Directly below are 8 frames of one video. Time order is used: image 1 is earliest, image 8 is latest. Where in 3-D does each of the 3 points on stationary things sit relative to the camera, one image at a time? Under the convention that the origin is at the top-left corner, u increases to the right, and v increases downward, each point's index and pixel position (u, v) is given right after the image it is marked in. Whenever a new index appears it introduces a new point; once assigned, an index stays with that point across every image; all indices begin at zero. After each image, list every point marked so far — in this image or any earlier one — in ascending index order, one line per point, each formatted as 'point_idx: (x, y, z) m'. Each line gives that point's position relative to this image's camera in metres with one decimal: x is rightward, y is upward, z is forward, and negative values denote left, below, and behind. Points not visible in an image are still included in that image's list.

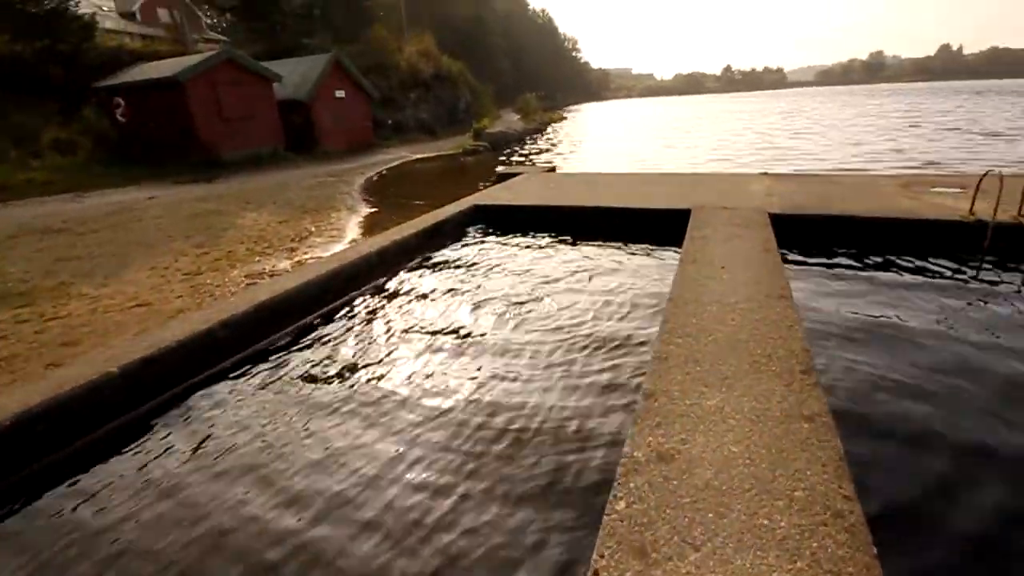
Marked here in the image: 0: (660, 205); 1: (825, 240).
0: (+2.7, +1.5, +9.0) m
1: (+5.1, +0.8, +8.0) m
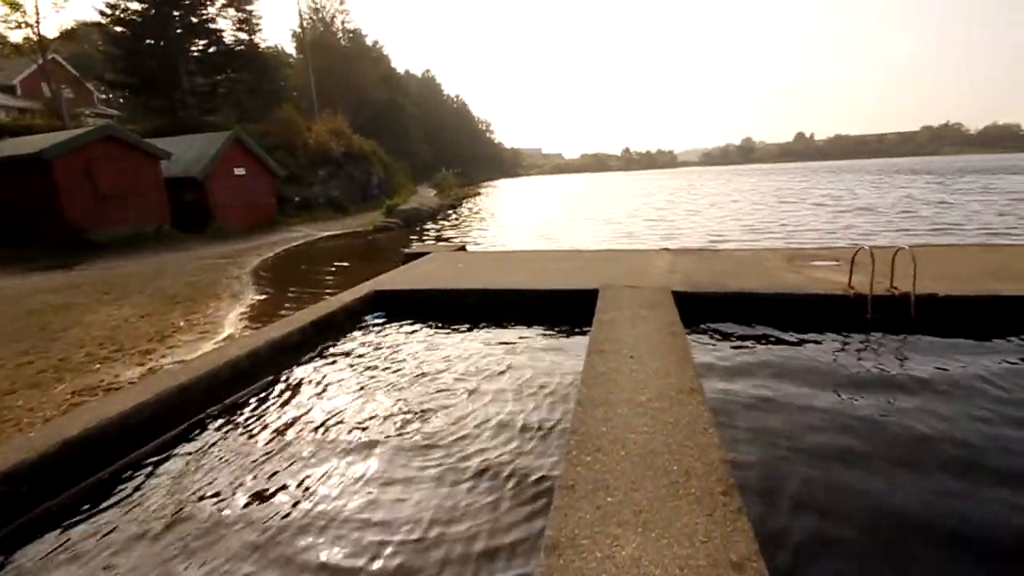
0: (+1.0, 0.0, +8.8) m
1: (+3.5, -0.5, +8.1) m
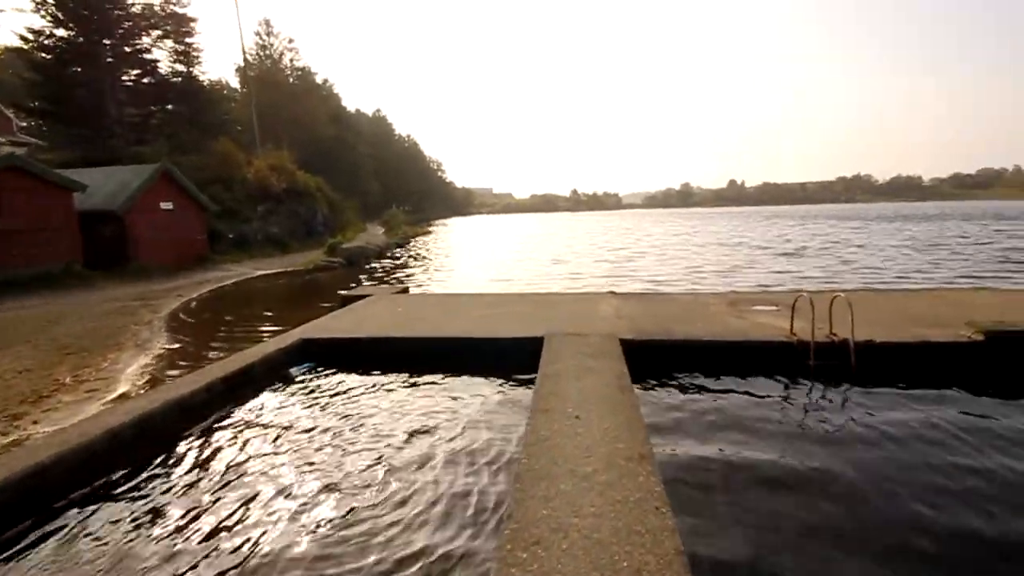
0: (0.0, -0.8, +8.3) m
1: (+2.6, -1.2, +7.8) m
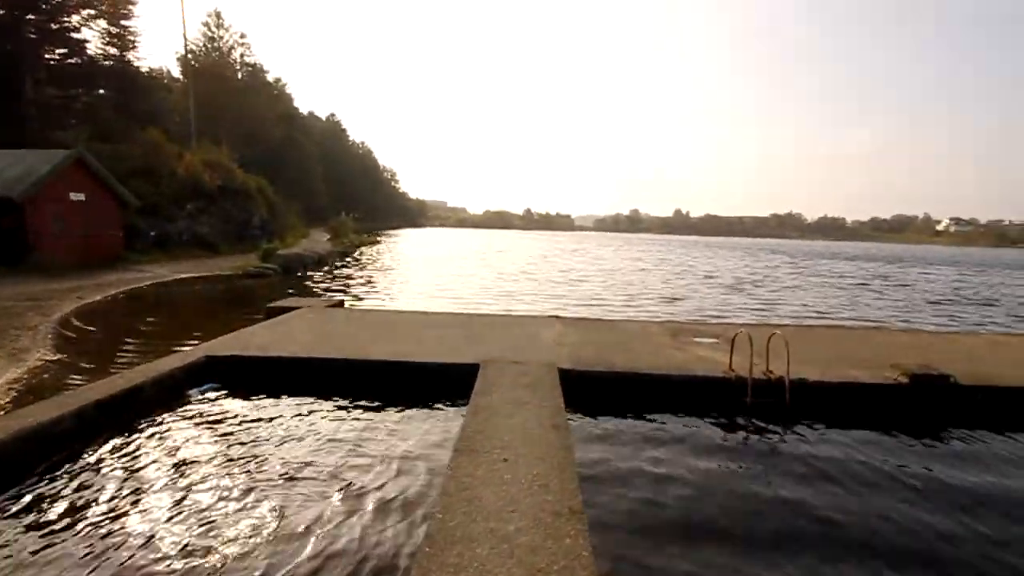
0: (-1.1, -1.1, +7.8) m
1: (+1.6, -1.7, +7.5) m
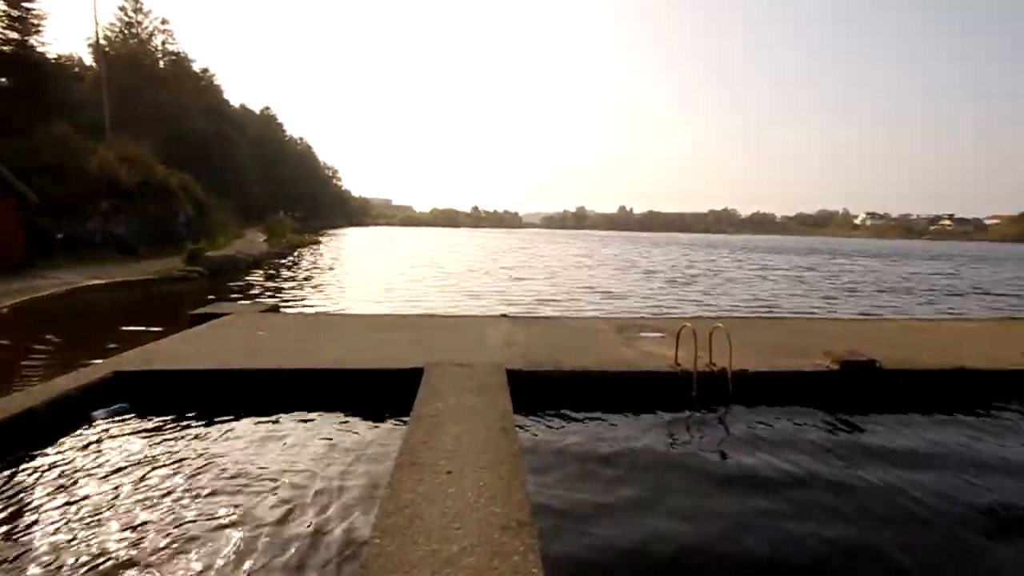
0: (-1.9, -1.2, +7.4) m
1: (+0.8, -1.6, +7.4) m
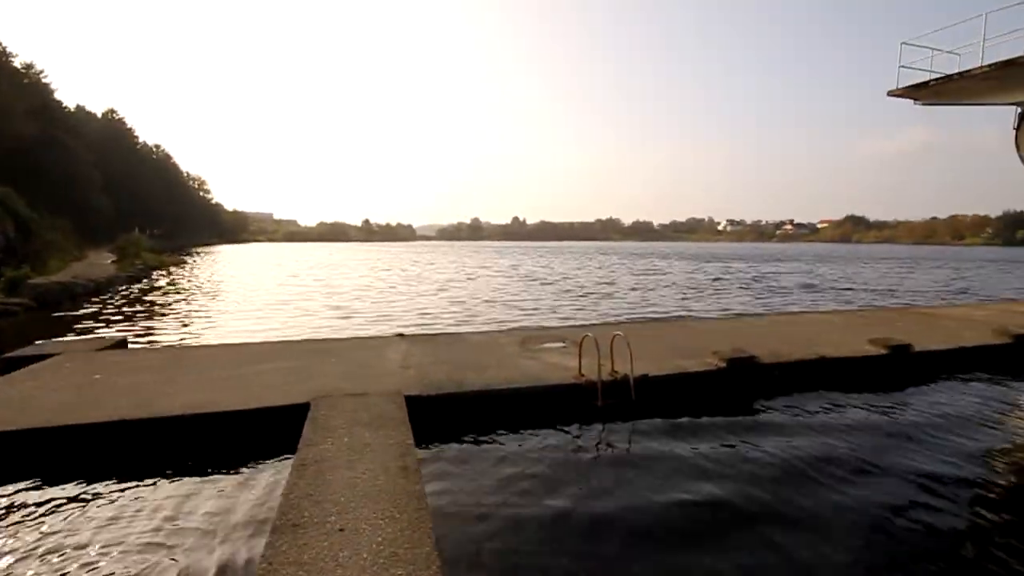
0: (-3.3, -1.5, +6.4) m
1: (-0.7, -1.9, +7.0) m
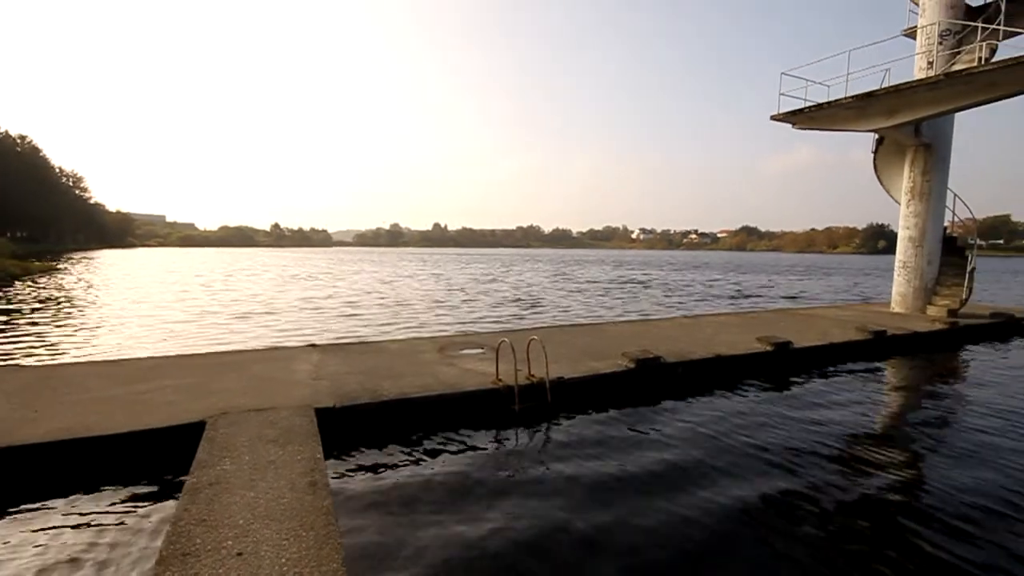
0: (-4.3, -1.6, +5.8) m
1: (-1.8, -2.0, +6.8) m
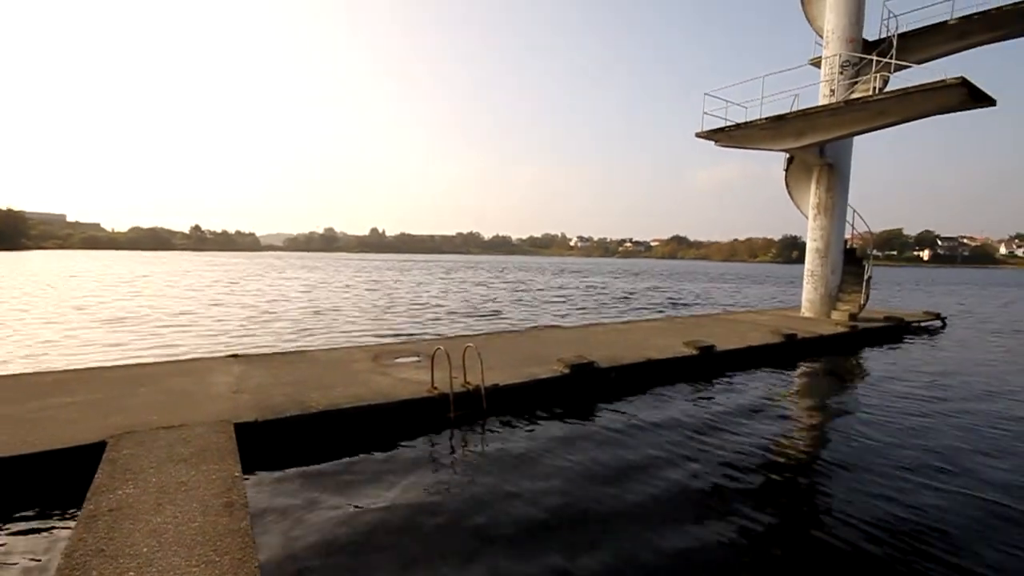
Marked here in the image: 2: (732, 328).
0: (-5.1, -1.7, +5.2) m
1: (-2.7, -2.1, +6.5) m
2: (+6.8, -1.2, +15.0) m
